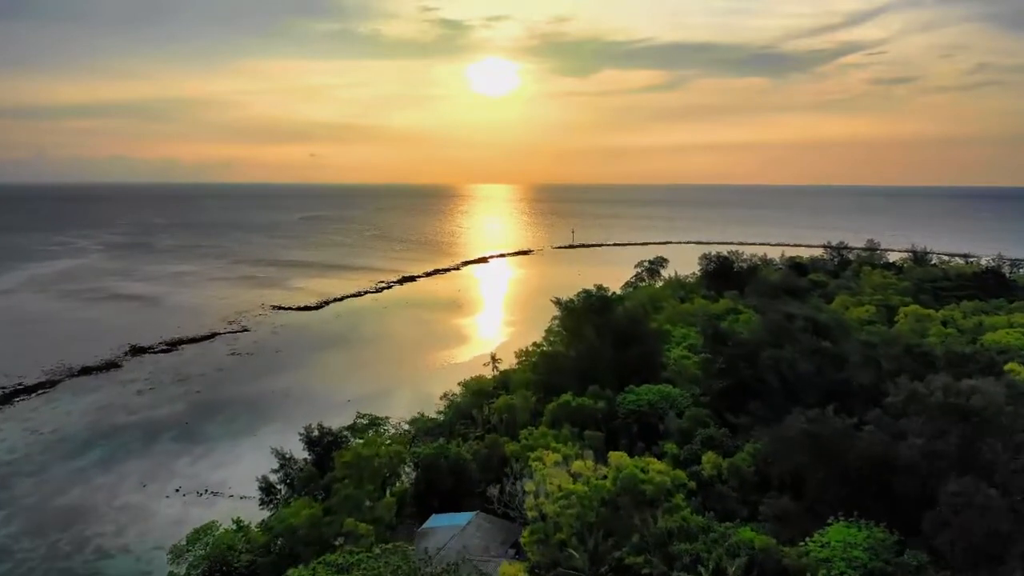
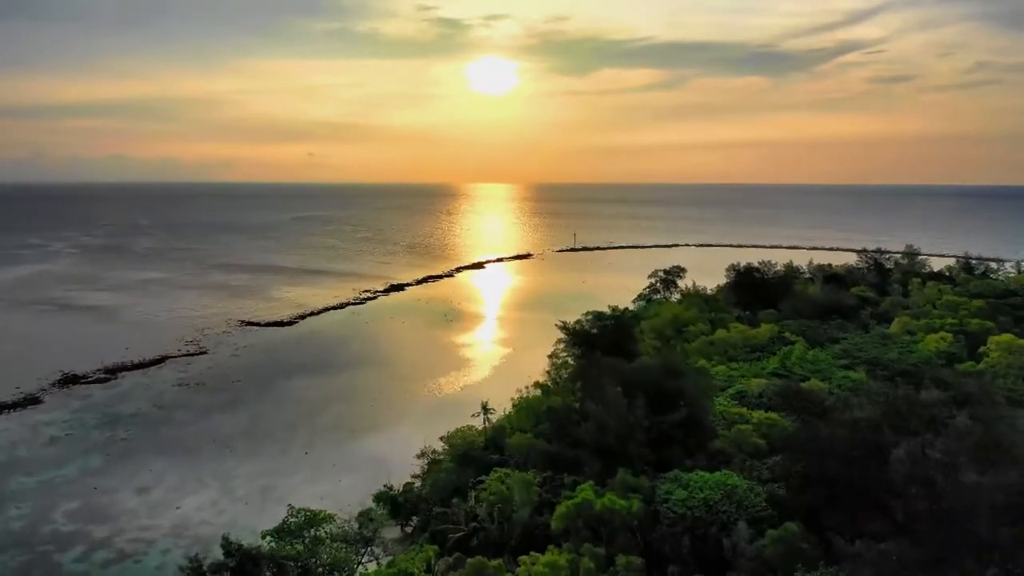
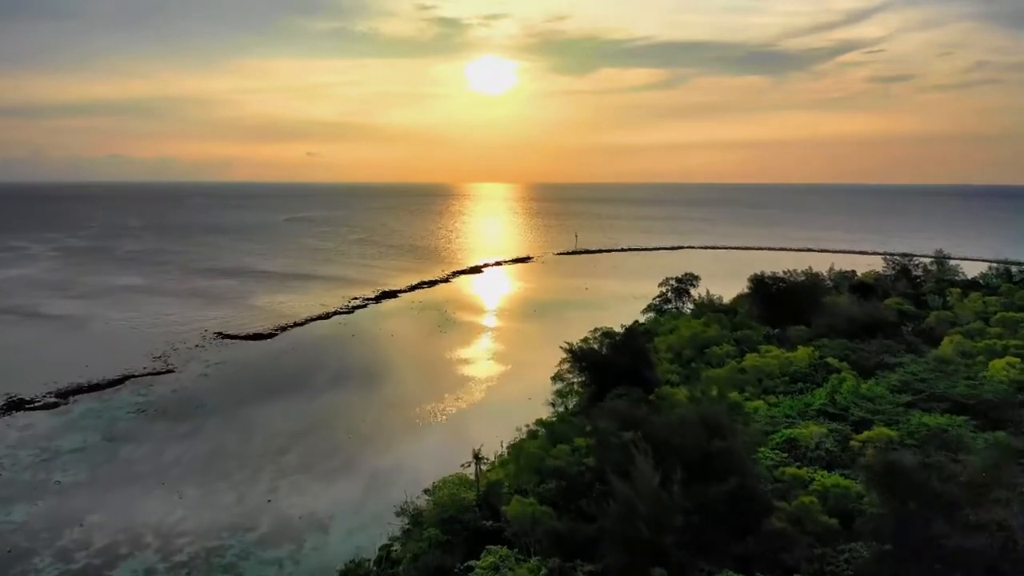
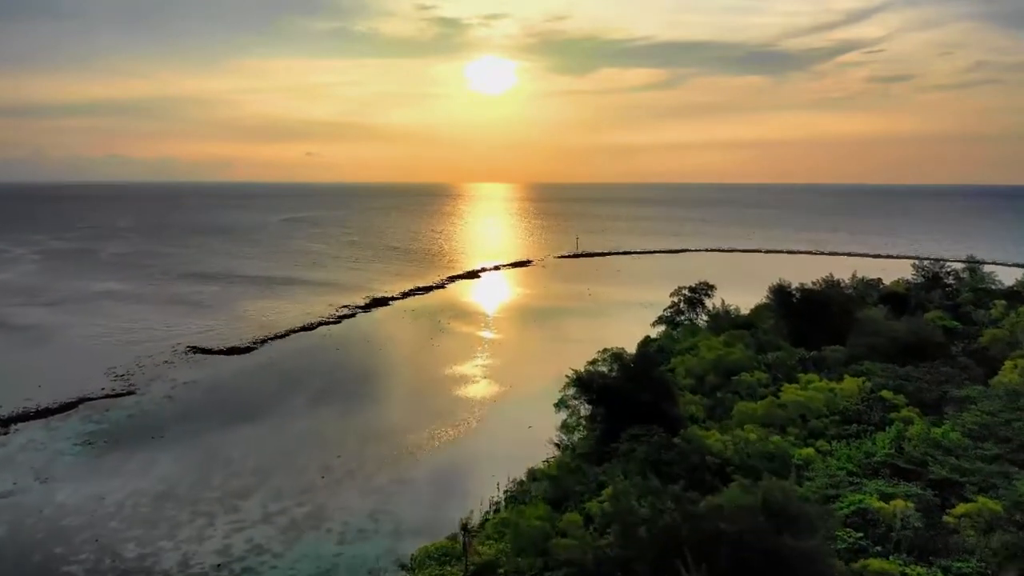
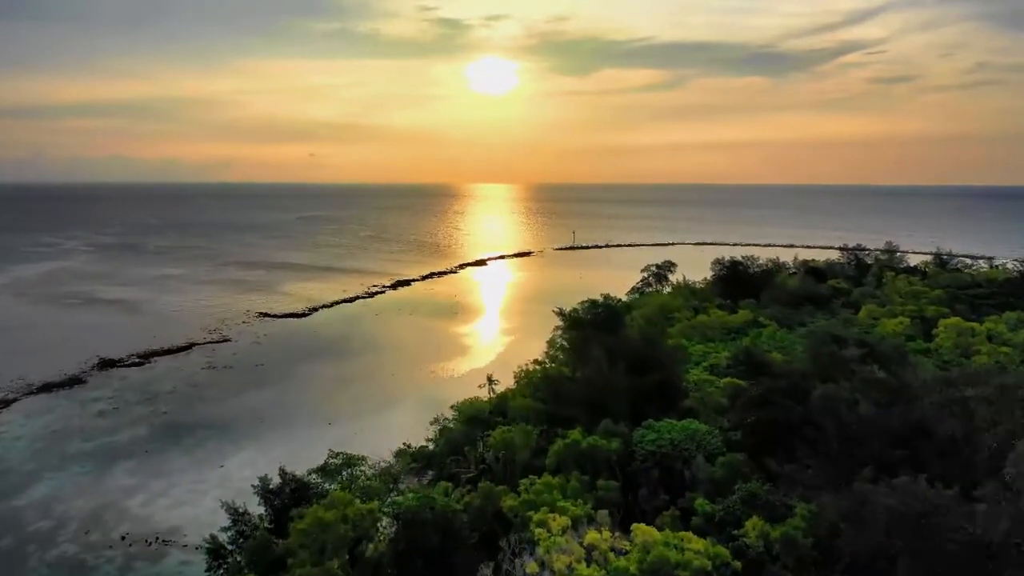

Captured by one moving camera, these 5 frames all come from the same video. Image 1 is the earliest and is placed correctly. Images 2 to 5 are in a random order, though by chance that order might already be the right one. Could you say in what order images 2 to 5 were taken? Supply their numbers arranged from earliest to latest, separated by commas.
5, 2, 3, 4
